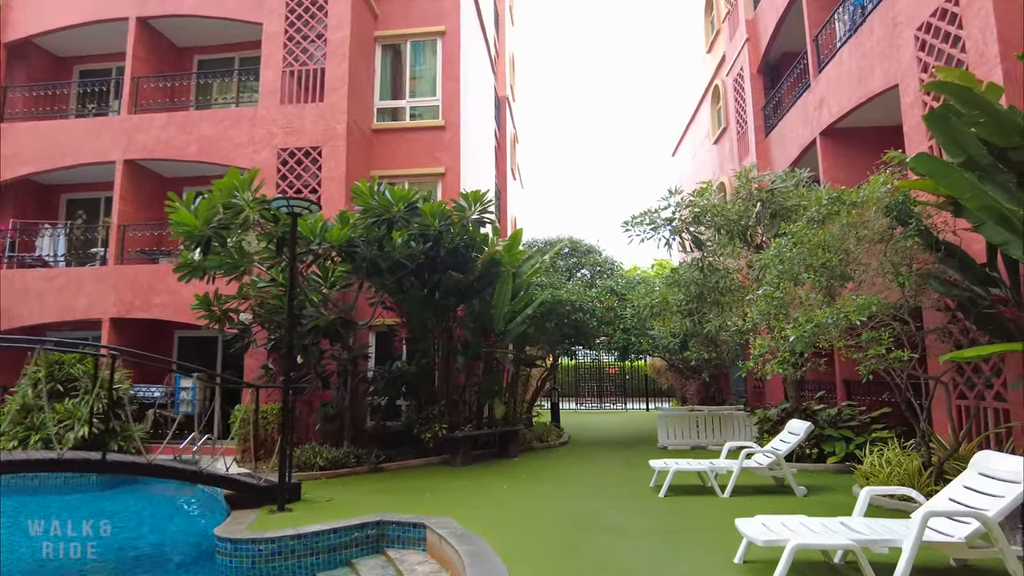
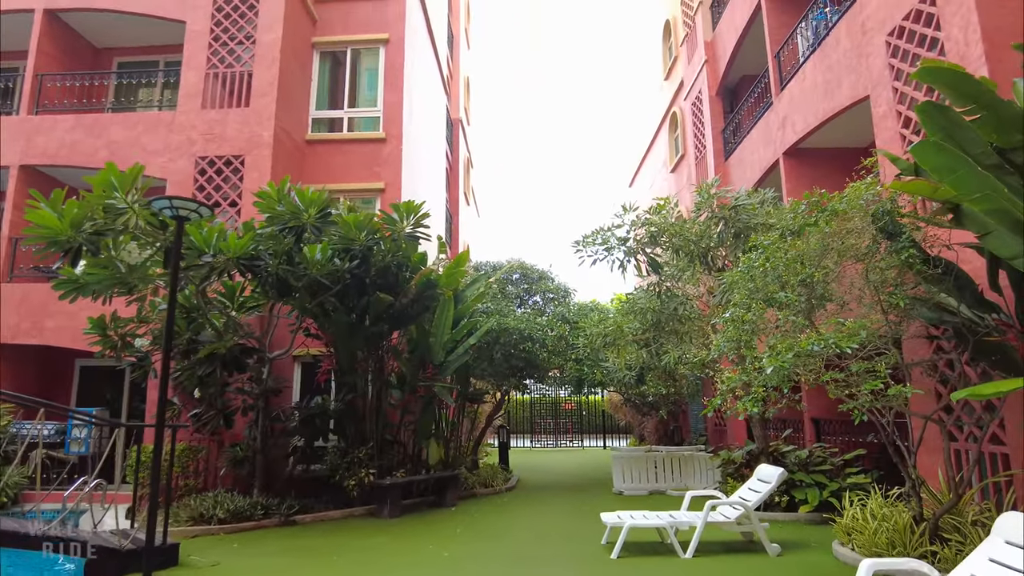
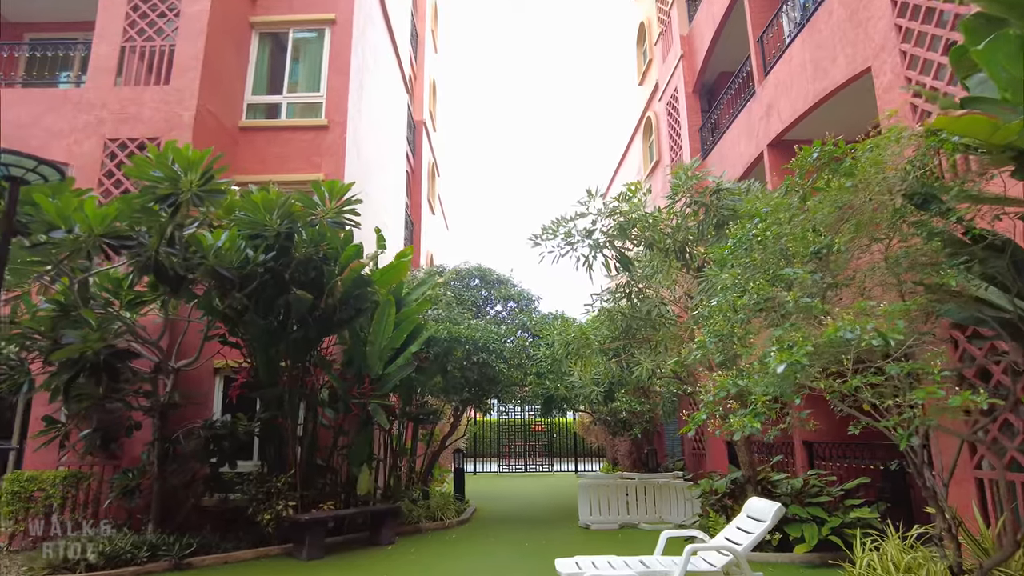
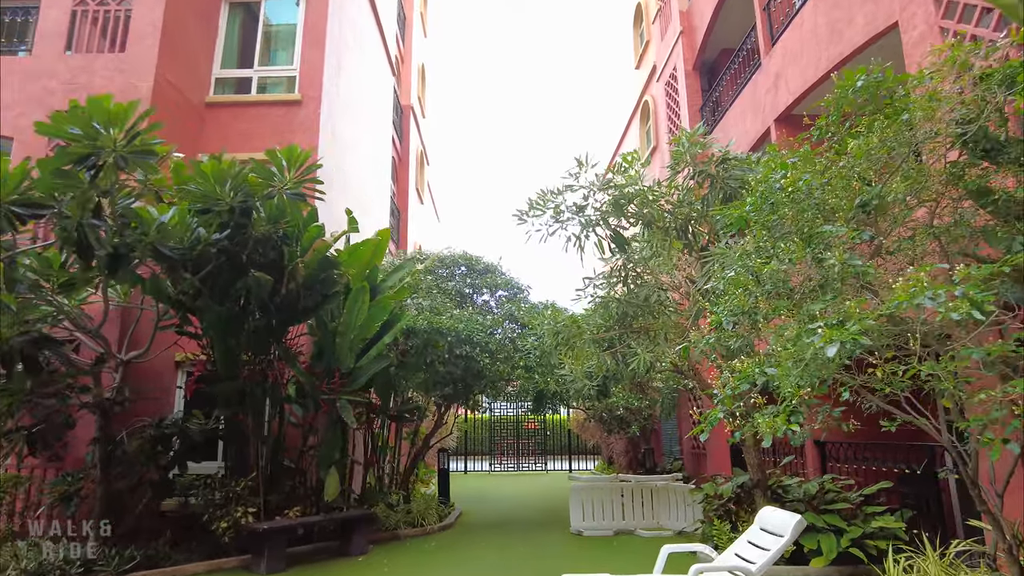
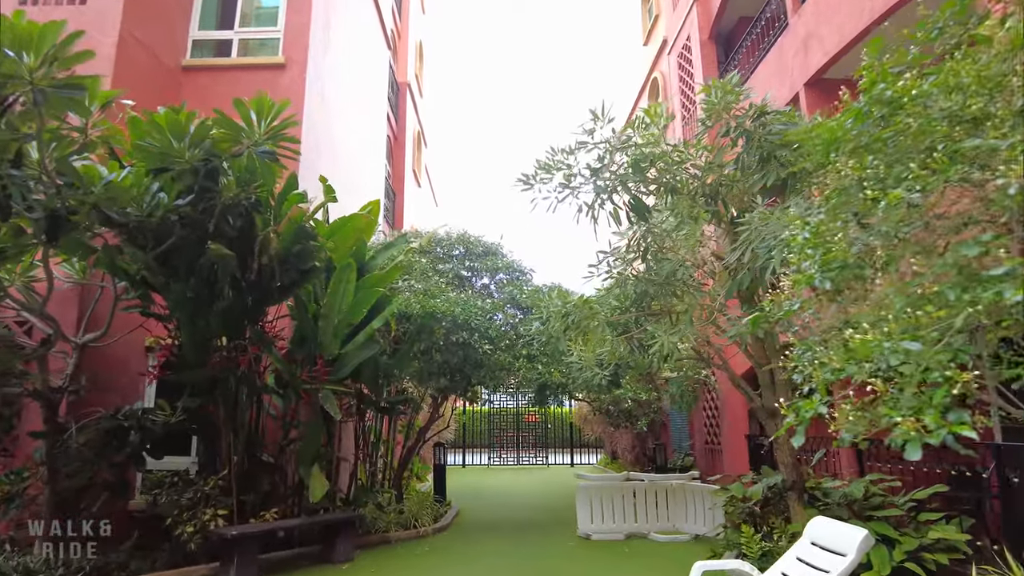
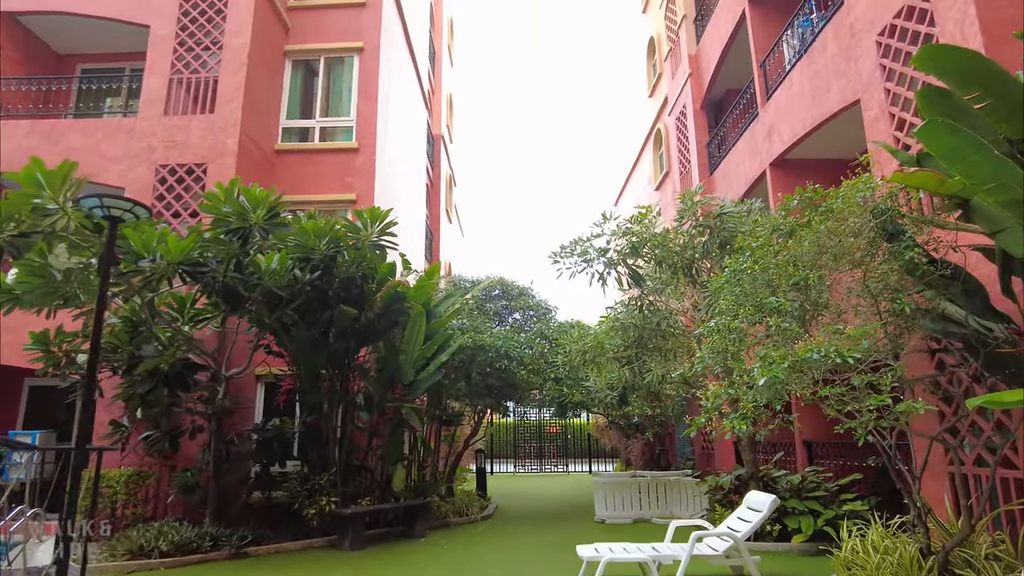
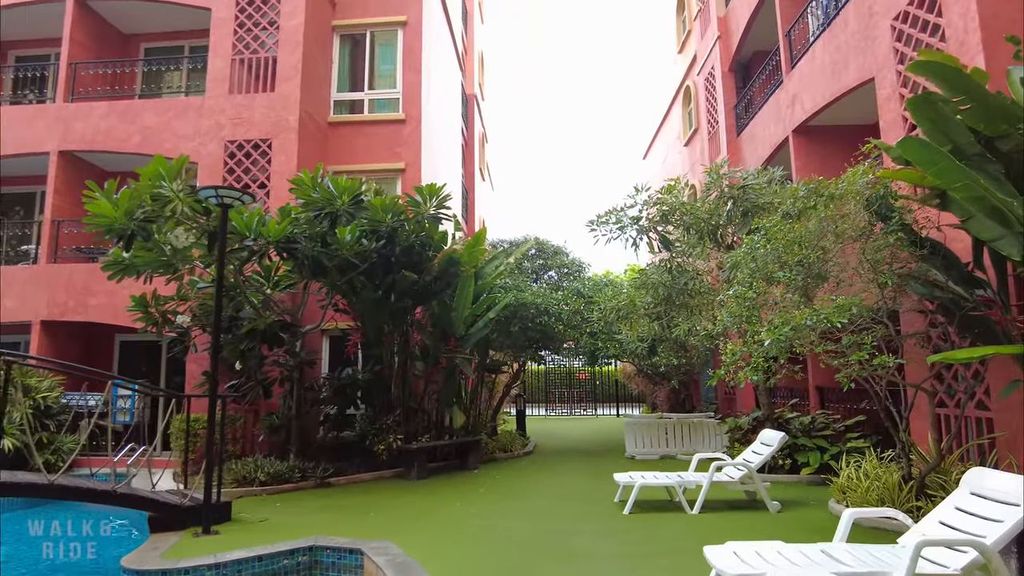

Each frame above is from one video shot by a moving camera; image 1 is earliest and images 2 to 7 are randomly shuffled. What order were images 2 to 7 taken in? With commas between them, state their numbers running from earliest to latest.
7, 2, 6, 3, 4, 5
